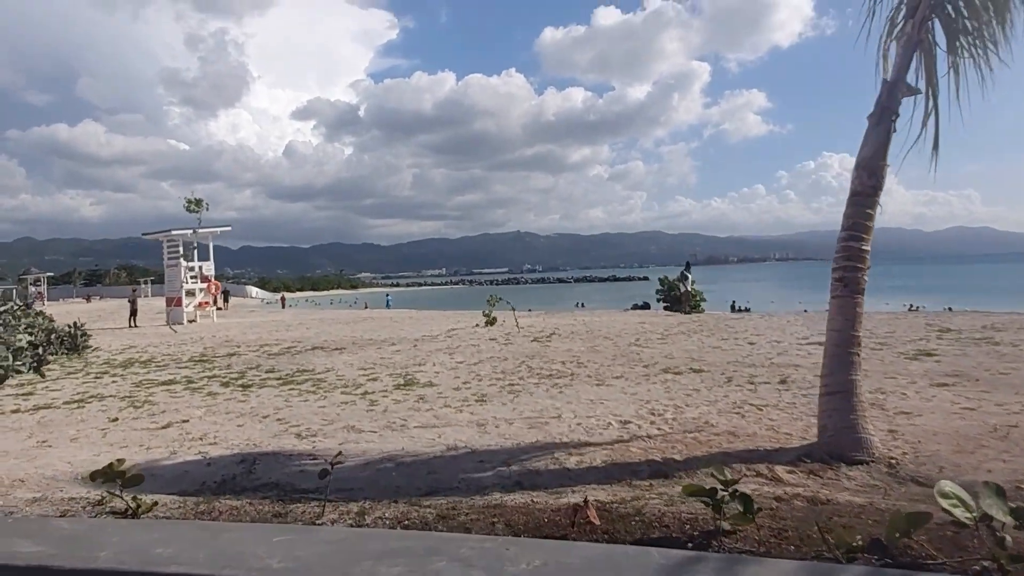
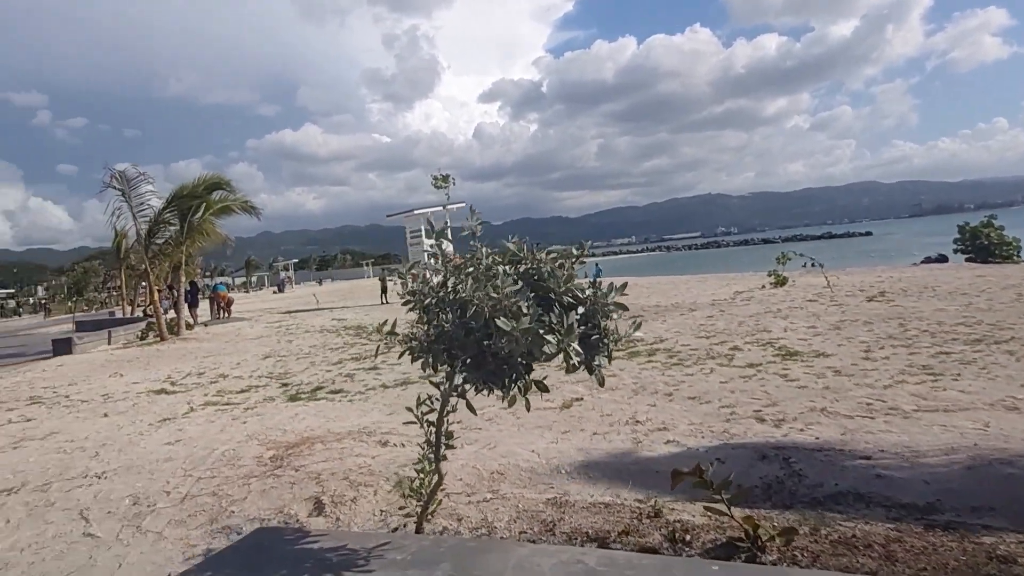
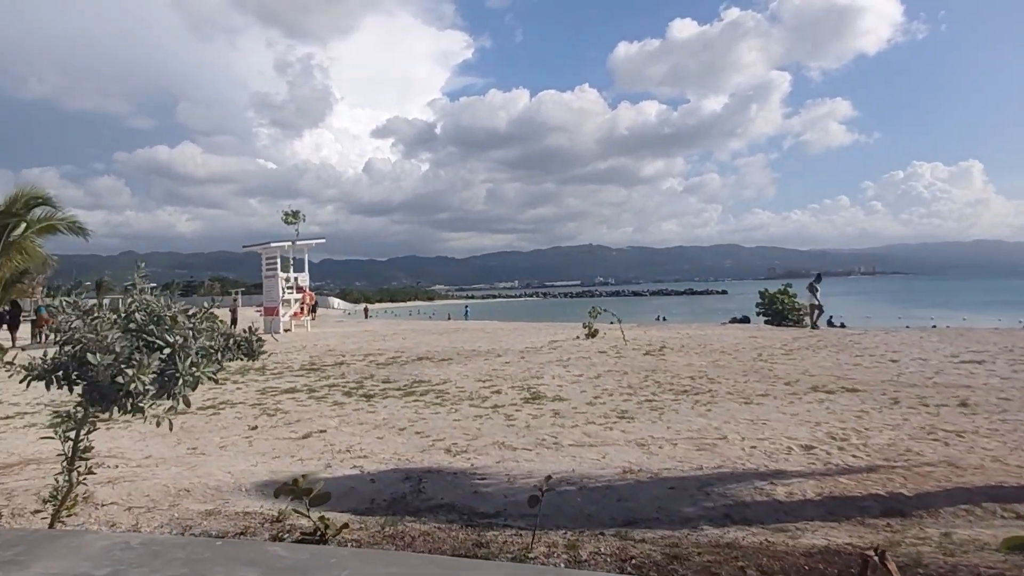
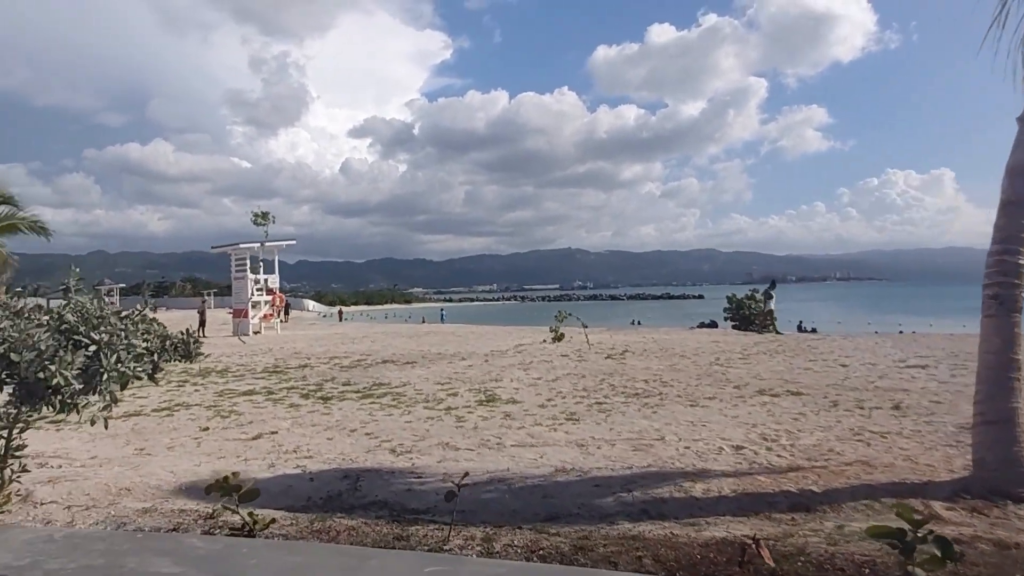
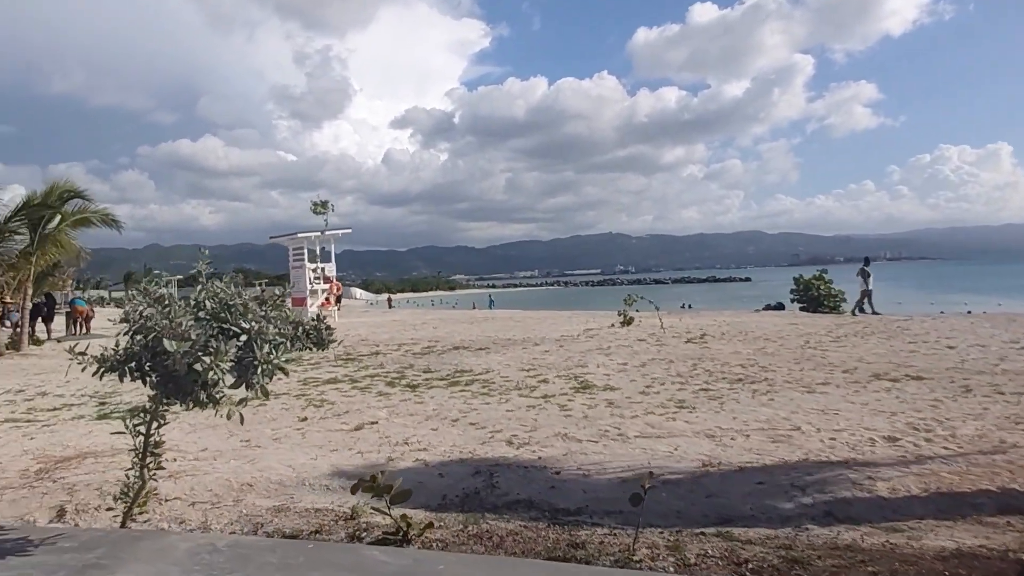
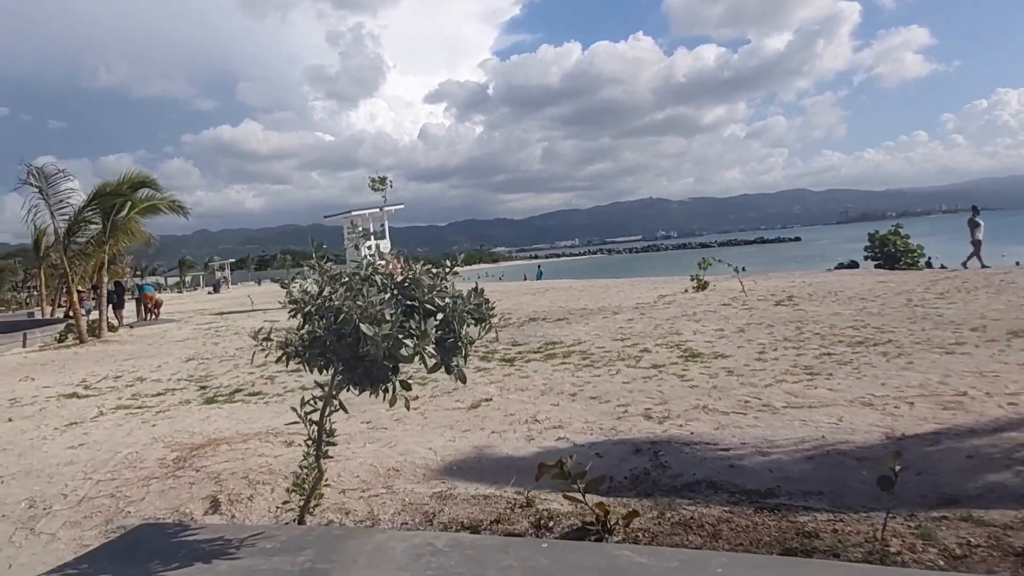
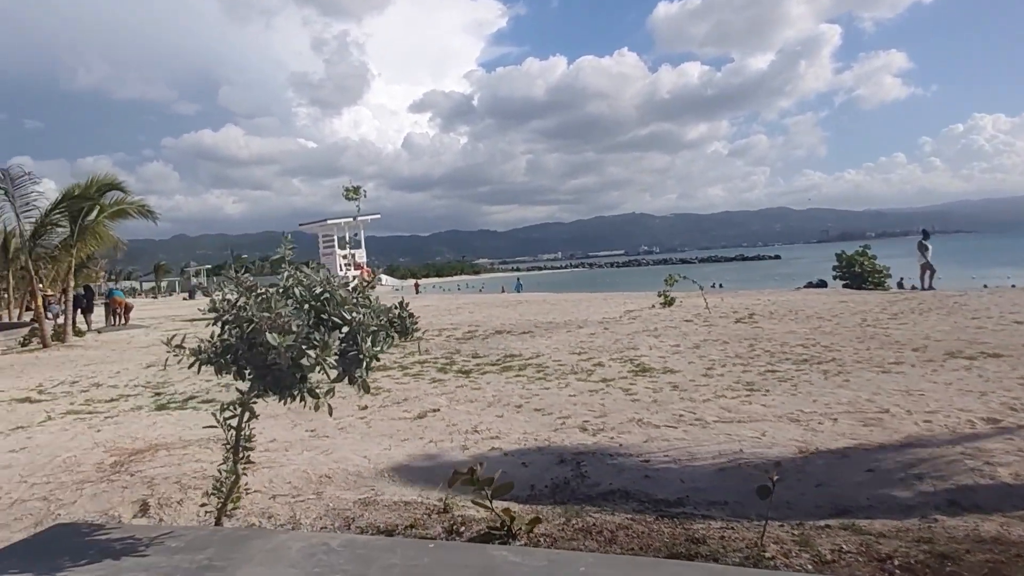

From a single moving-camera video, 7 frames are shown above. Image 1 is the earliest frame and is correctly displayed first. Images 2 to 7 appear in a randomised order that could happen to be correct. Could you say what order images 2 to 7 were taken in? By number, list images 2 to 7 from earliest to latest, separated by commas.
4, 3, 5, 7, 6, 2
